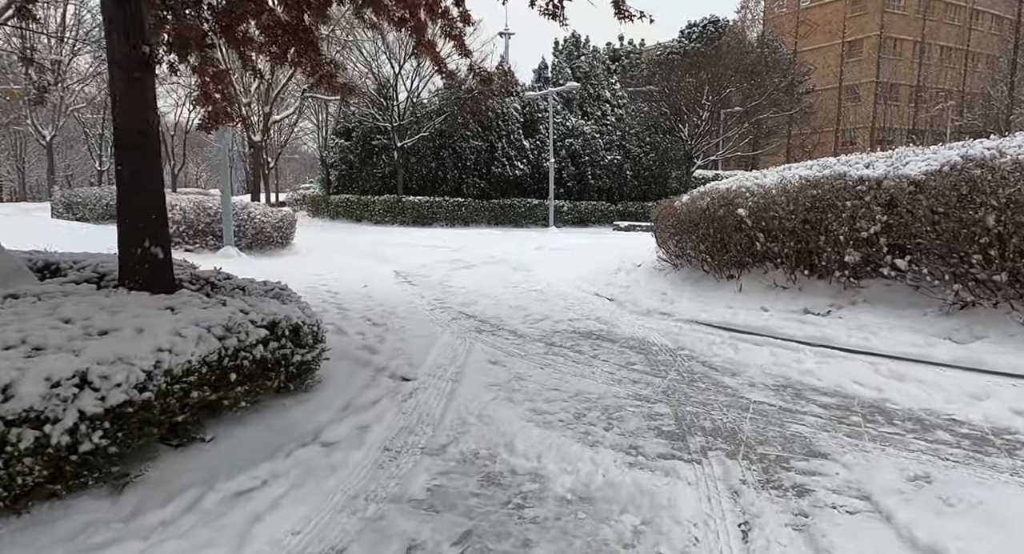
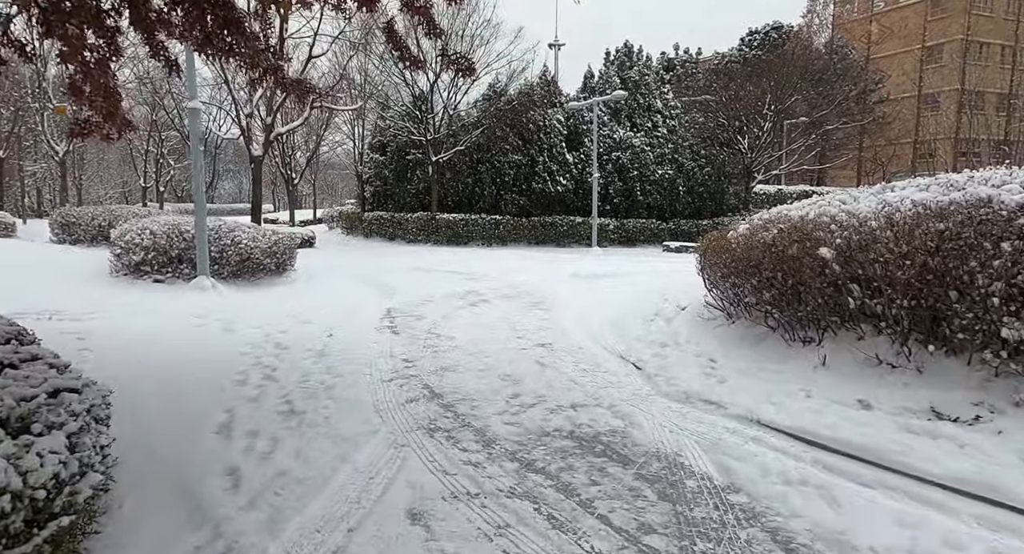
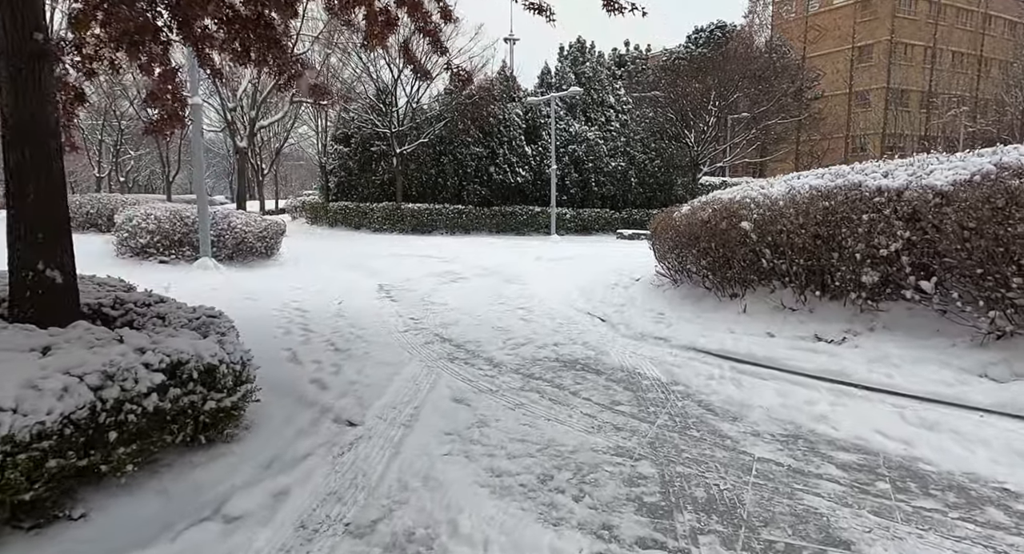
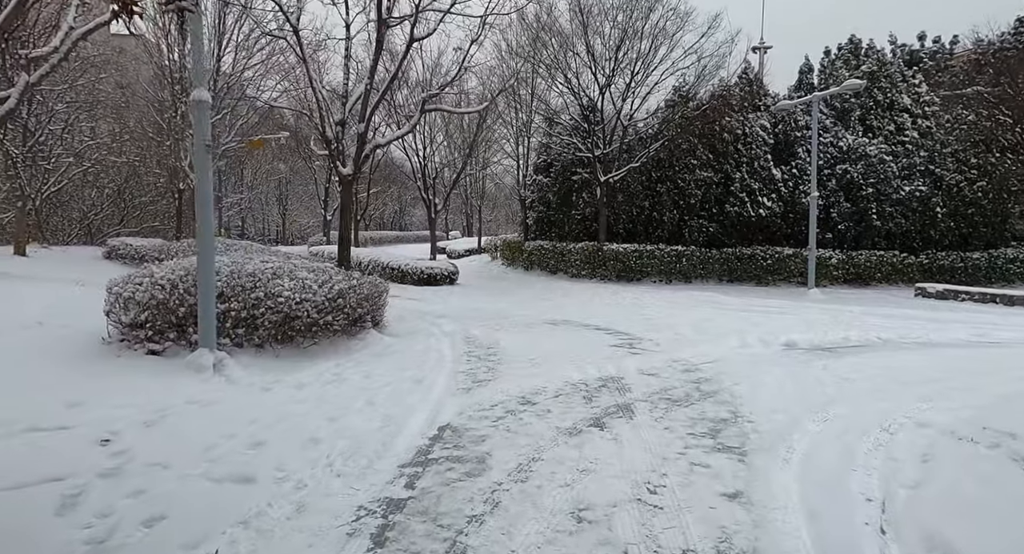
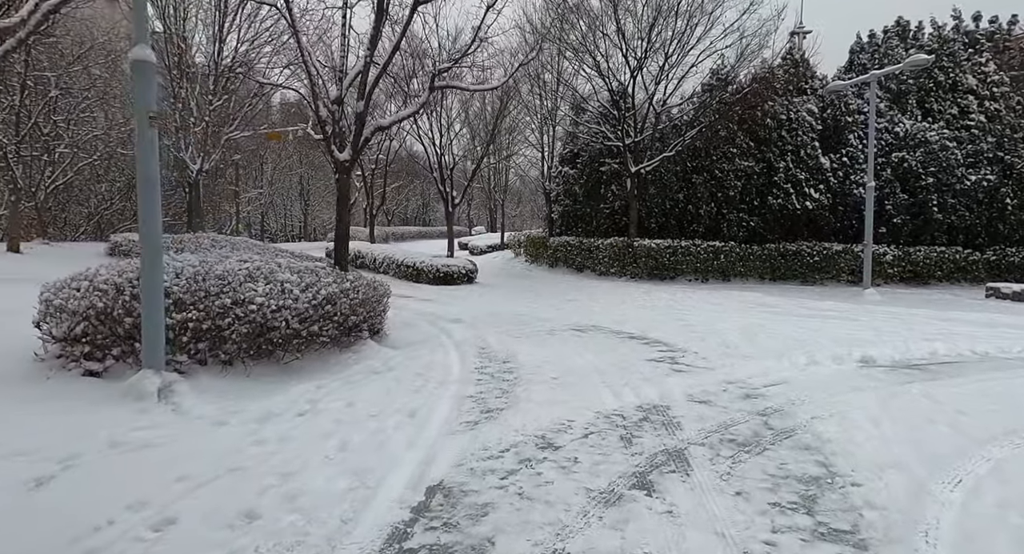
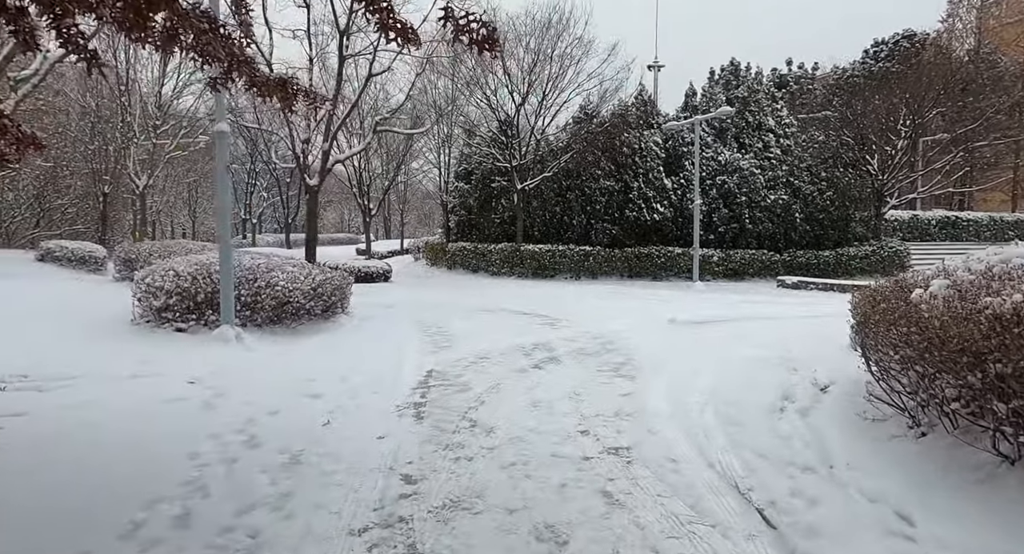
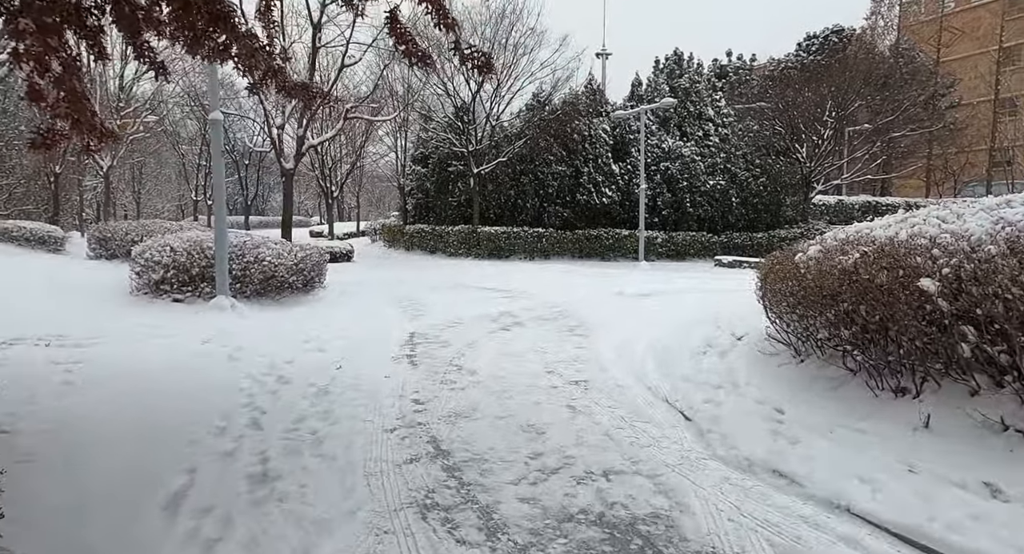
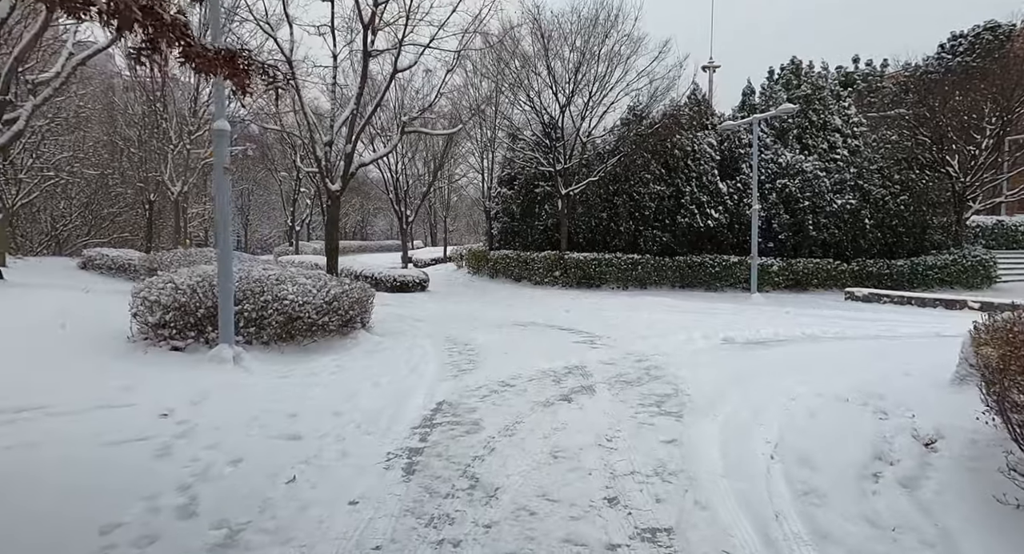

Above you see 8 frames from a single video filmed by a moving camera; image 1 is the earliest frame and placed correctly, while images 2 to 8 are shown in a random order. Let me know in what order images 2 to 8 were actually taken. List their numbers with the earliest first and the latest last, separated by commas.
3, 2, 7, 6, 8, 4, 5
